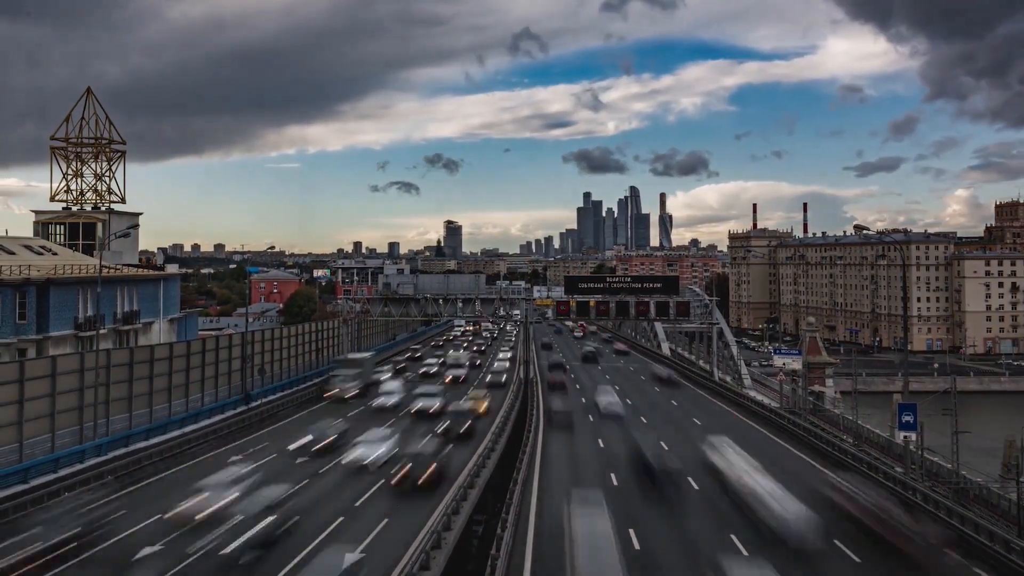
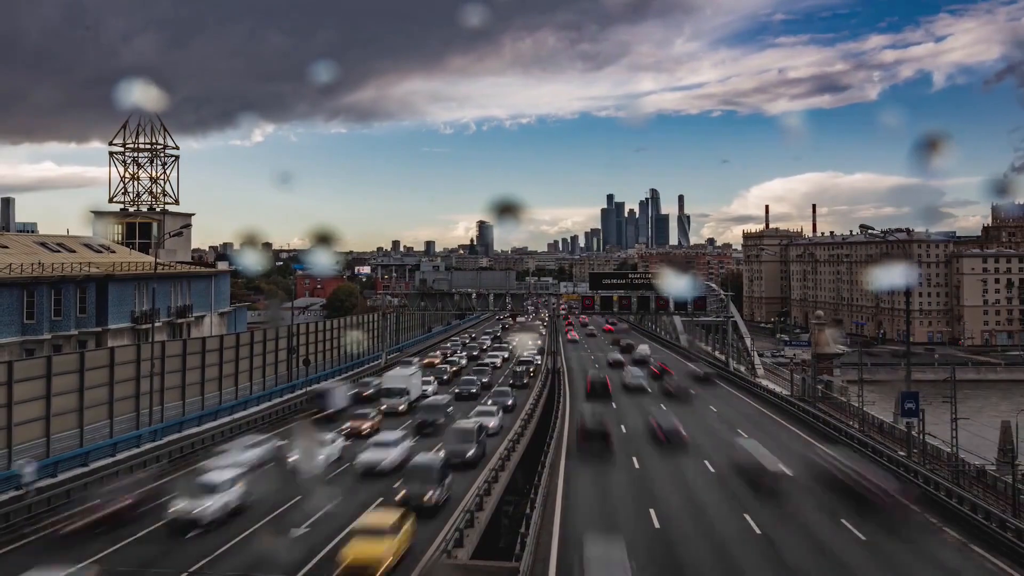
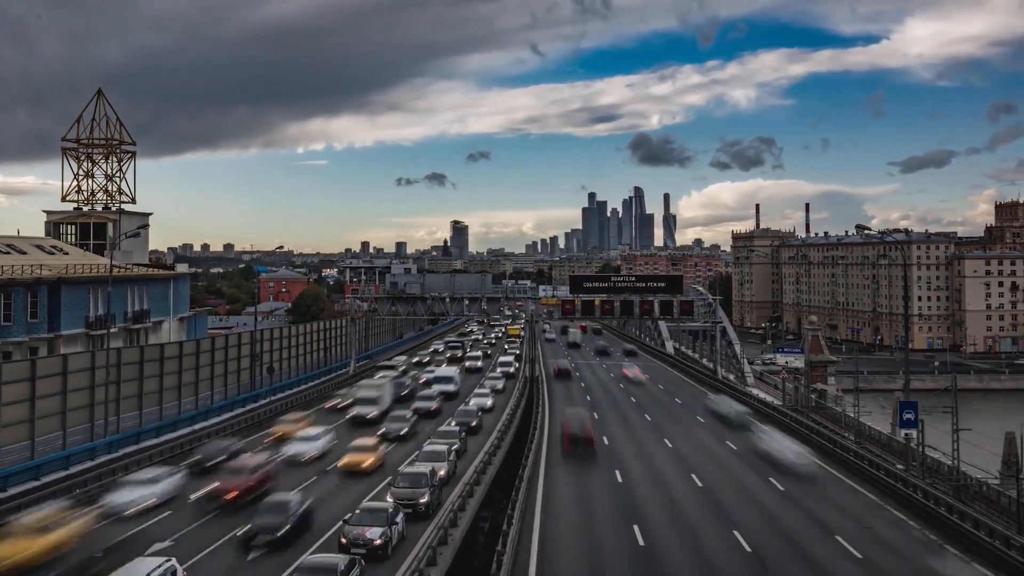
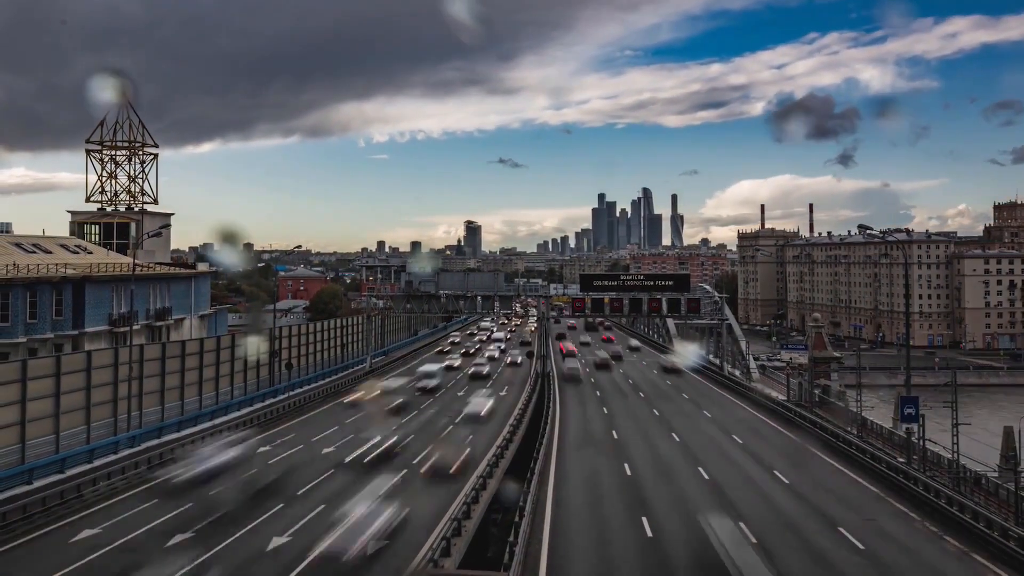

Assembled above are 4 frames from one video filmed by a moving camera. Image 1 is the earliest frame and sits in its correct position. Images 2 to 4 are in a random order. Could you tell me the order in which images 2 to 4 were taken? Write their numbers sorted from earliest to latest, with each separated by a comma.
3, 4, 2
